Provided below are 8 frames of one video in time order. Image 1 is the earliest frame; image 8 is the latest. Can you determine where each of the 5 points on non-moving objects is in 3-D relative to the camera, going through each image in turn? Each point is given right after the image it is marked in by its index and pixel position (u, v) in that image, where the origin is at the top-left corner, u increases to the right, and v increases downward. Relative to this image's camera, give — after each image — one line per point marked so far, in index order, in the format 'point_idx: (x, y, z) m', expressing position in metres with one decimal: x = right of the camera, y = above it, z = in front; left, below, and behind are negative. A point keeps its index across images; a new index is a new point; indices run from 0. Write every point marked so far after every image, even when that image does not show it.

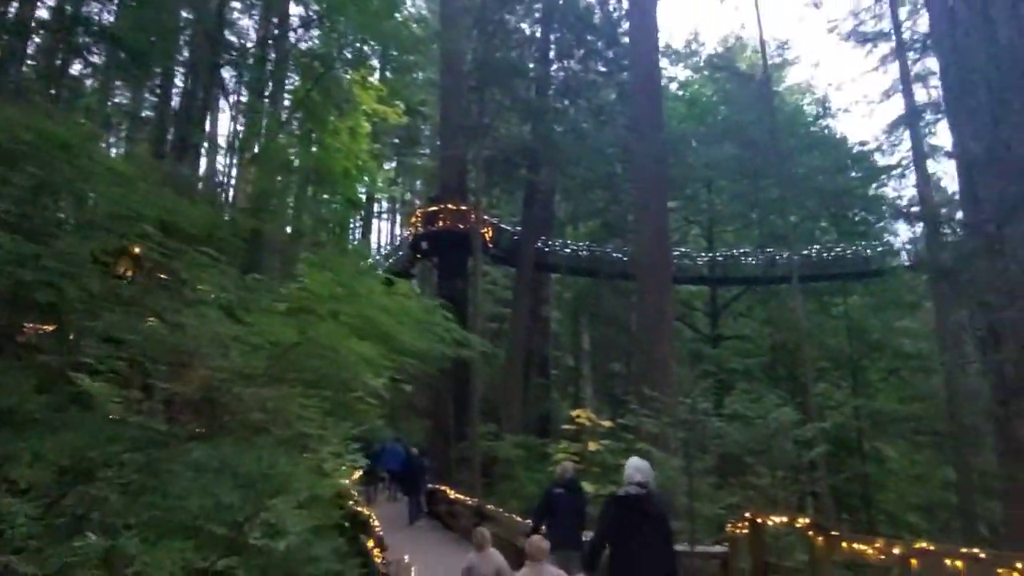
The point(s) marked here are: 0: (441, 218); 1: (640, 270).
0: (-1.9, +1.9, +17.9) m
1: (+2.7, +0.4, +14.9) m
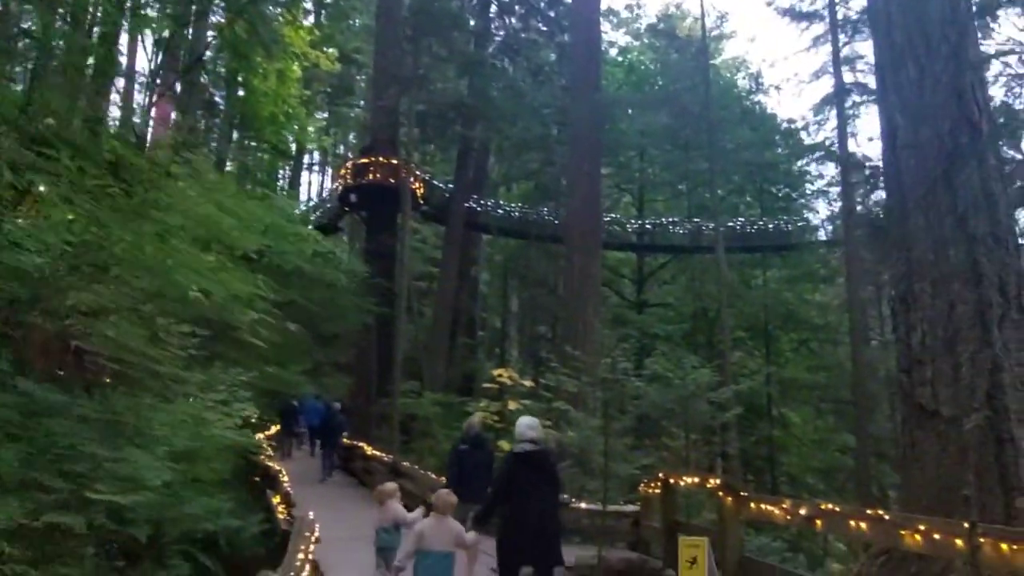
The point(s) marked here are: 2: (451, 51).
0: (-3.5, +3.0, +17.3) m
1: (+1.3, +1.2, +14.9) m
2: (-1.5, +6.0, +17.7) m
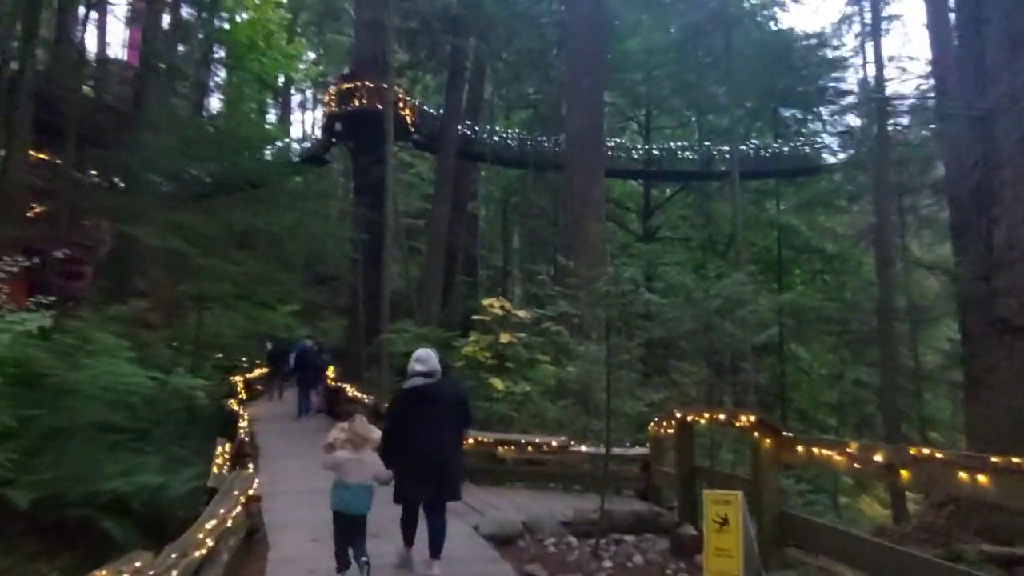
0: (-3.6, +4.5, +16.2) m
1: (+1.2, +2.6, +13.9) m
2: (-1.7, +7.6, +16.3) m
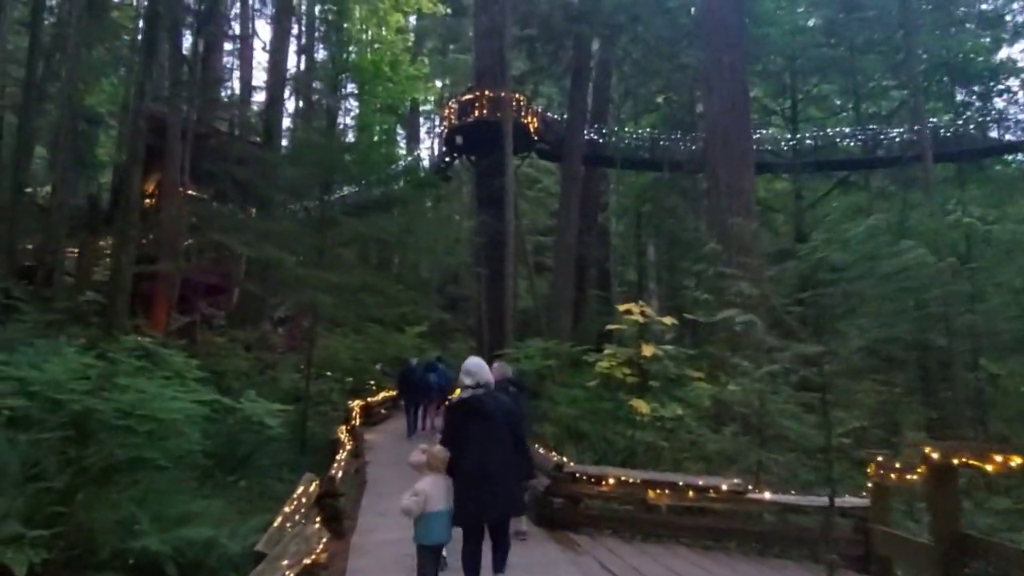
0: (-0.8, +4.1, +15.6) m
1: (+3.5, +2.4, +12.4) m
2: (+1.0, +7.2, +15.5) m
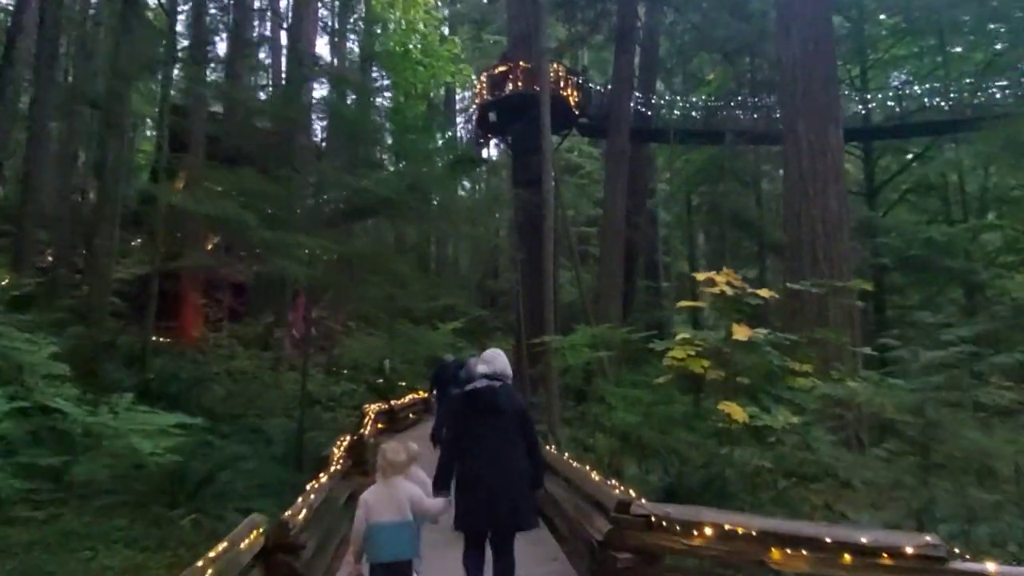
0: (0.0, +4.2, +14.3) m
1: (+4.1, +2.7, +10.8) m
2: (+1.7, +7.4, +14.1) m
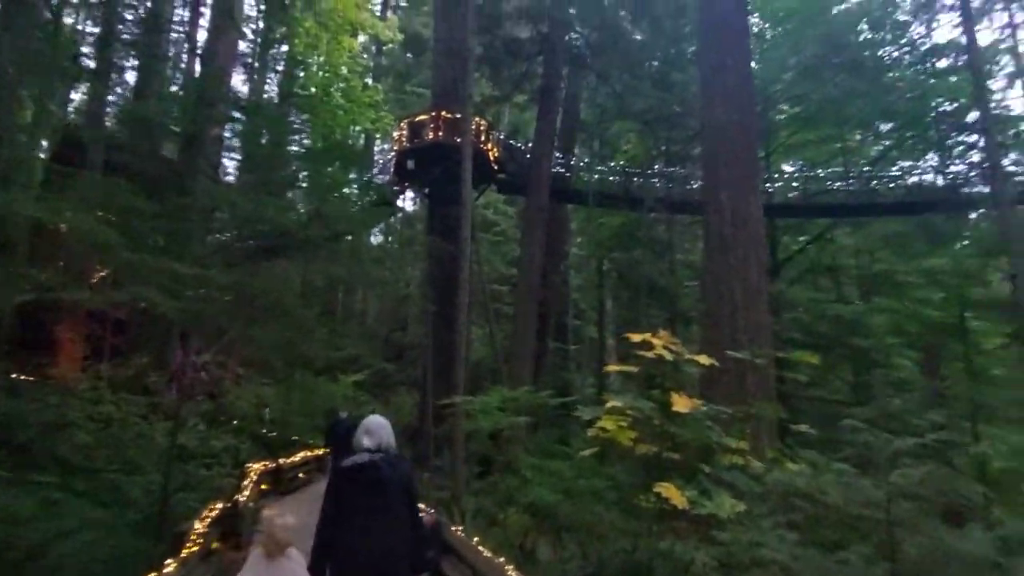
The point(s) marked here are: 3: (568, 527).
0: (-1.6, +3.2, +14.0) m
1: (+2.9, +1.6, +11.0) m
2: (+0.4, +6.2, +14.3) m
3: (+0.6, -2.6, +7.7) m
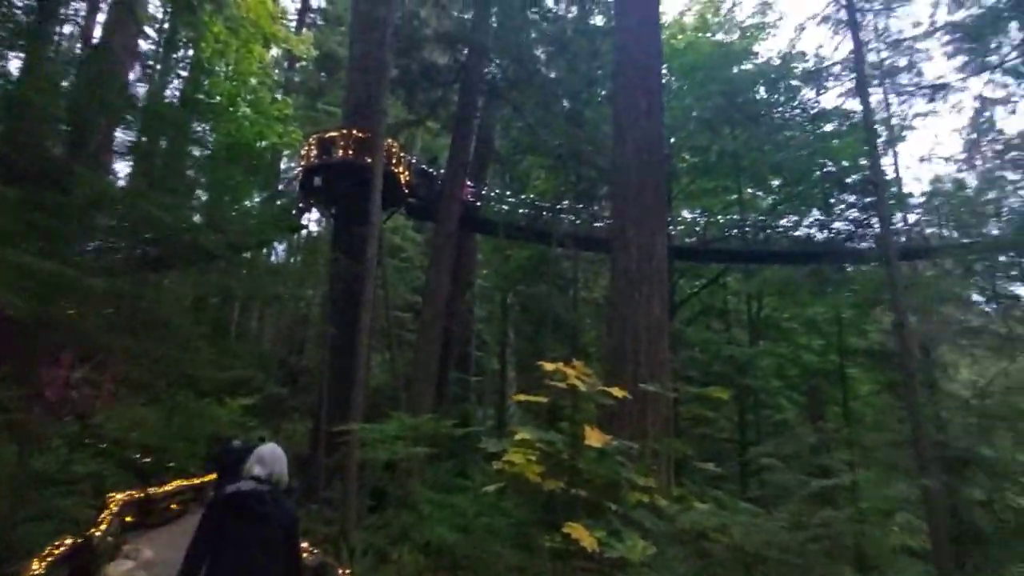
0: (-3.3, +2.7, +13.6) m
1: (+1.5, +1.0, +11.1) m
2: (-1.3, +5.7, +14.3) m
3: (-0.5, -2.9, +7.4) m
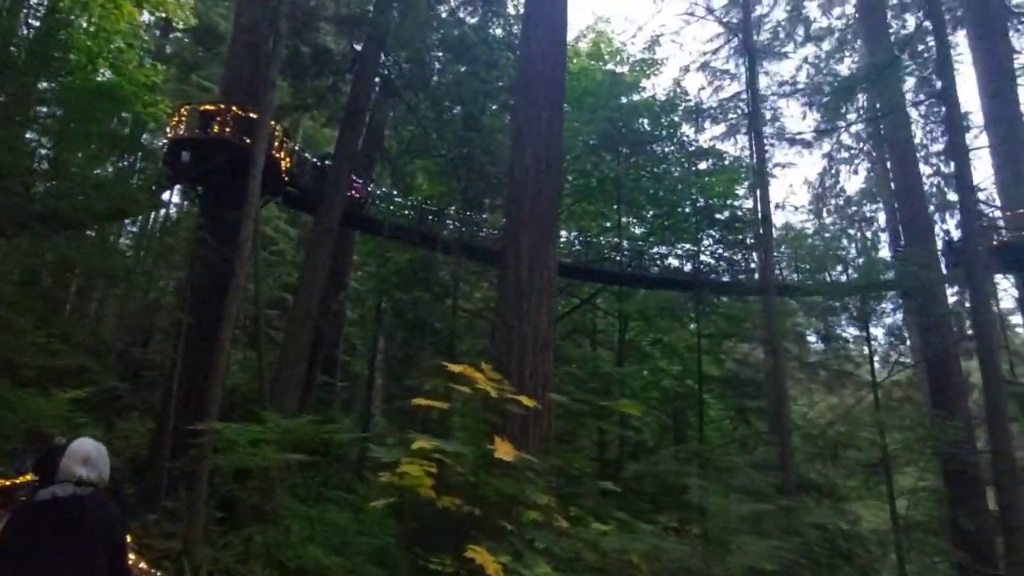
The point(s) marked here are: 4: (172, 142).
0: (-5.3, +2.9, +12.6) m
1: (-0.2, +0.9, +10.9) m
2: (-3.2, +5.7, +13.7) m
3: (-1.8, -2.9, +6.8) m
4: (-6.4, +2.7, +13.2) m
